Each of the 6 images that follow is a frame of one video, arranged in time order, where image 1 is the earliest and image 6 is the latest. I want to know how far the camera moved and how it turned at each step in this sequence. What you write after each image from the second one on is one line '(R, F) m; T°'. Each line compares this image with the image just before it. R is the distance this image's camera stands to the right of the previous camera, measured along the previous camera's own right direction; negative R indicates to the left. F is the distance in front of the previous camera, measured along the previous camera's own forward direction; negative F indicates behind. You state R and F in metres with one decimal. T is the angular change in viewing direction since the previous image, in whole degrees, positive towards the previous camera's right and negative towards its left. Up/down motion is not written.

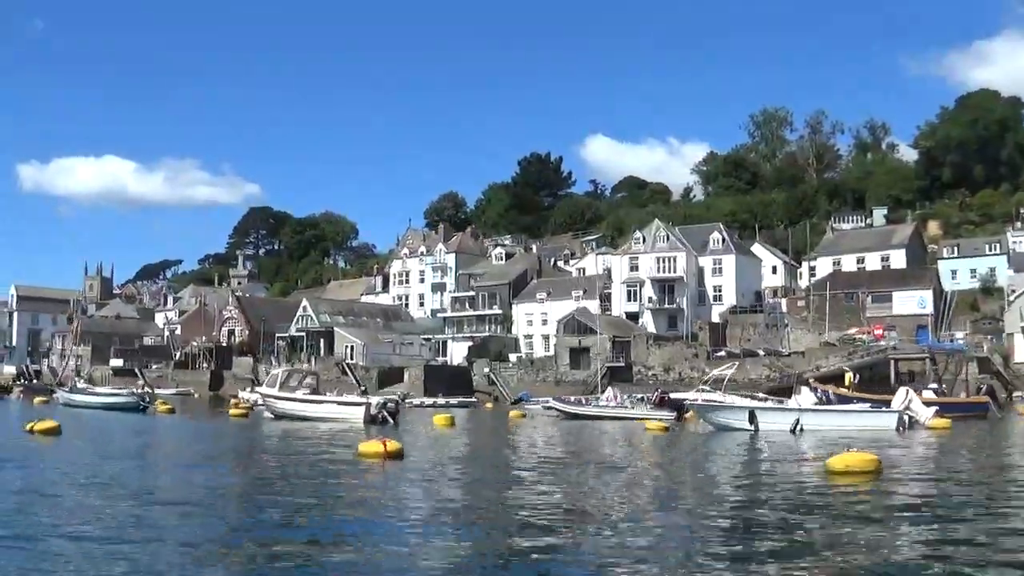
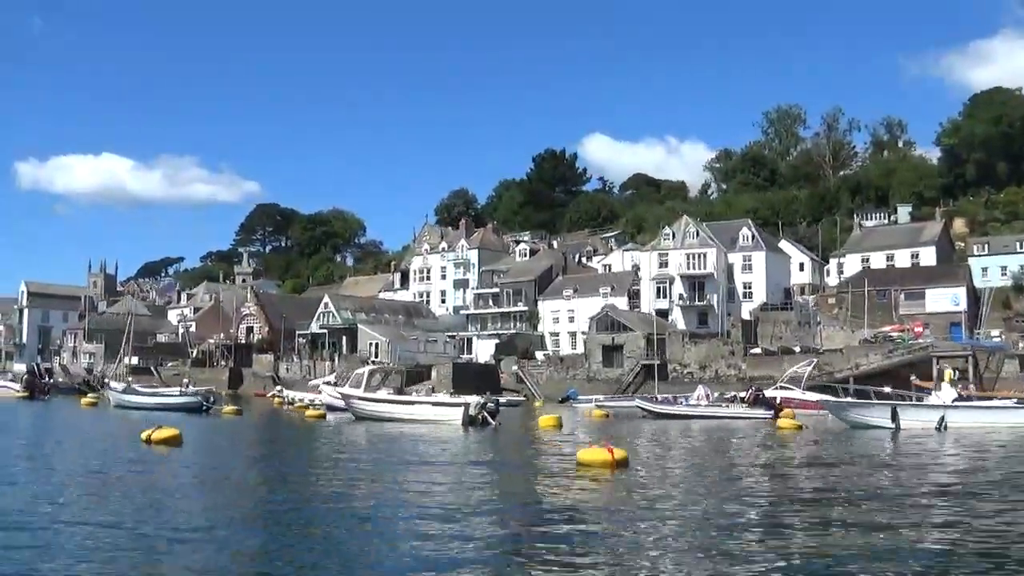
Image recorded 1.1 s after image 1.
(-3.7, +1.5) m; +1°
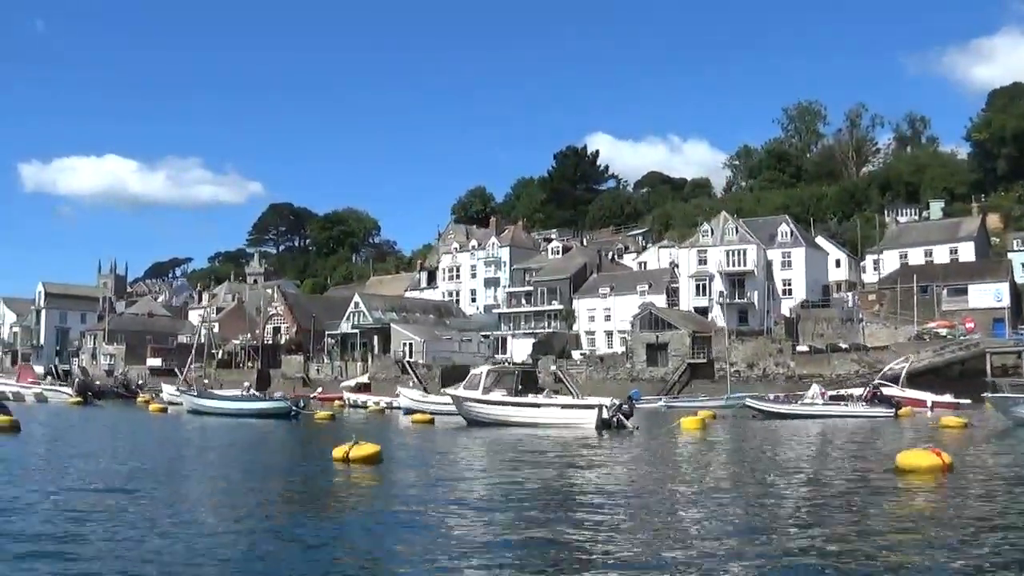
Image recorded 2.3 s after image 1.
(-4.2, +1.6) m; +1°
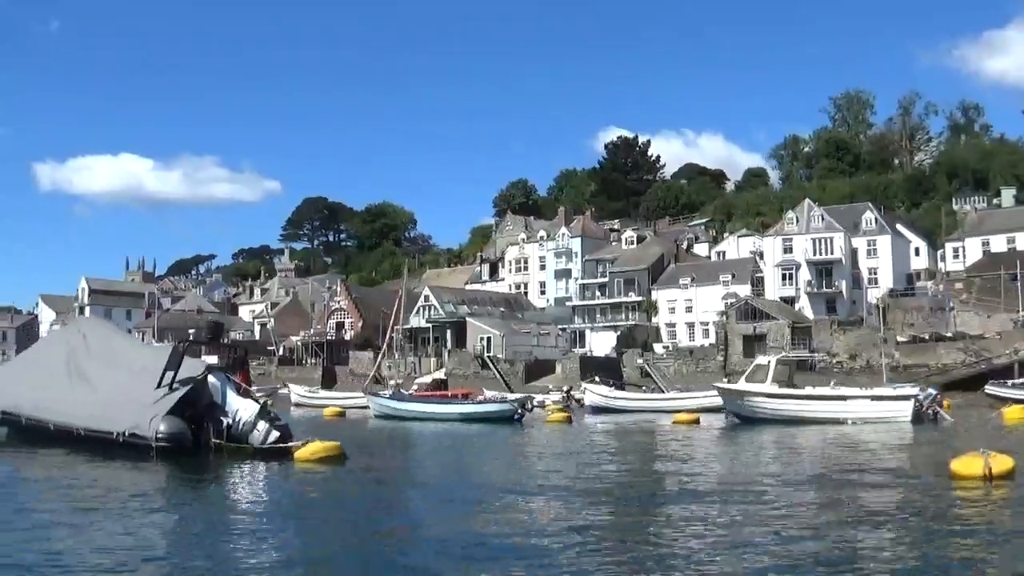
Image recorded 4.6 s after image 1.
(-8.1, +2.9) m; +1°
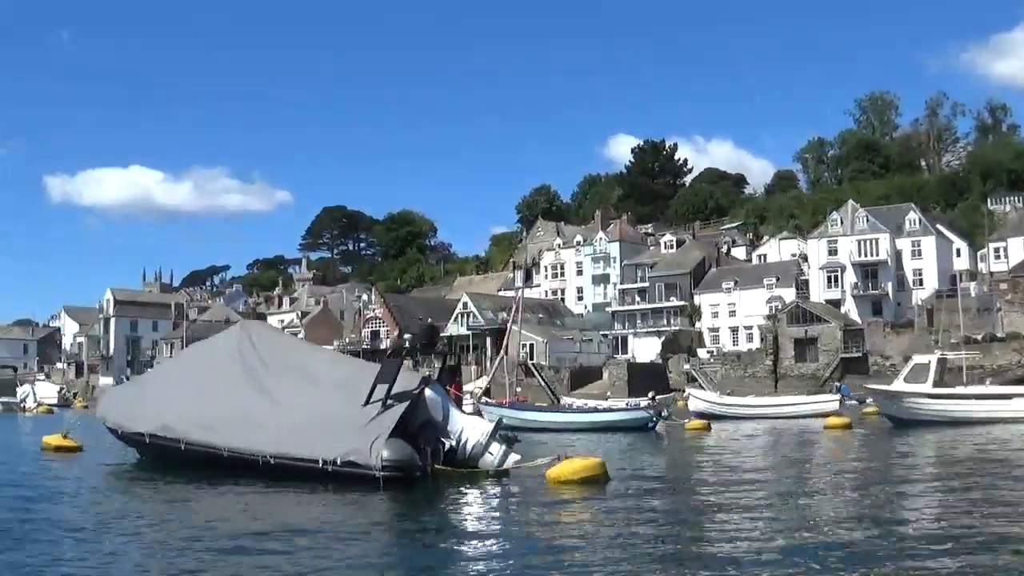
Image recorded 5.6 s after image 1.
(-3.8, +1.2) m; 0°
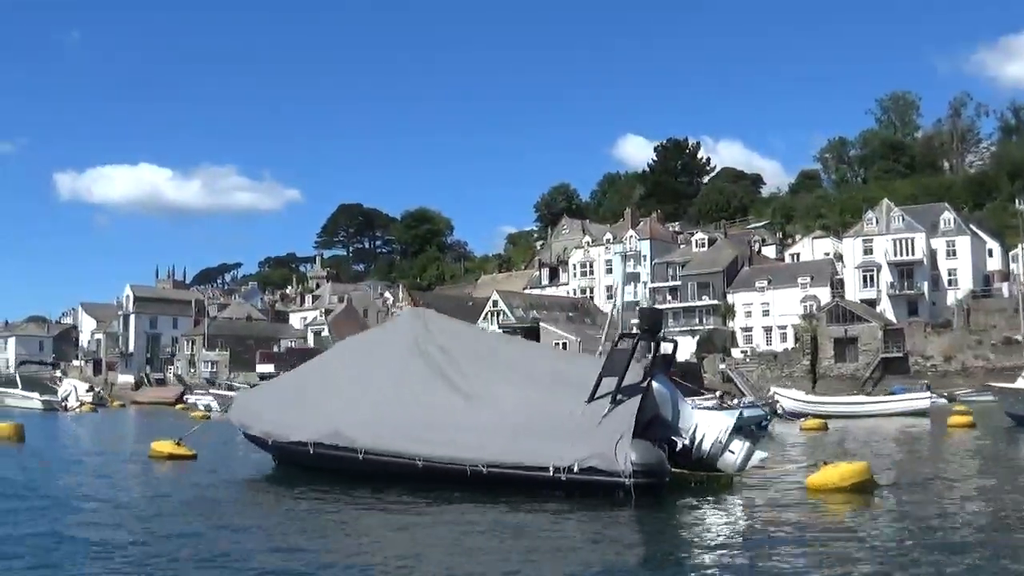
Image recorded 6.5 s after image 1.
(-3.0, +0.9) m; 0°
